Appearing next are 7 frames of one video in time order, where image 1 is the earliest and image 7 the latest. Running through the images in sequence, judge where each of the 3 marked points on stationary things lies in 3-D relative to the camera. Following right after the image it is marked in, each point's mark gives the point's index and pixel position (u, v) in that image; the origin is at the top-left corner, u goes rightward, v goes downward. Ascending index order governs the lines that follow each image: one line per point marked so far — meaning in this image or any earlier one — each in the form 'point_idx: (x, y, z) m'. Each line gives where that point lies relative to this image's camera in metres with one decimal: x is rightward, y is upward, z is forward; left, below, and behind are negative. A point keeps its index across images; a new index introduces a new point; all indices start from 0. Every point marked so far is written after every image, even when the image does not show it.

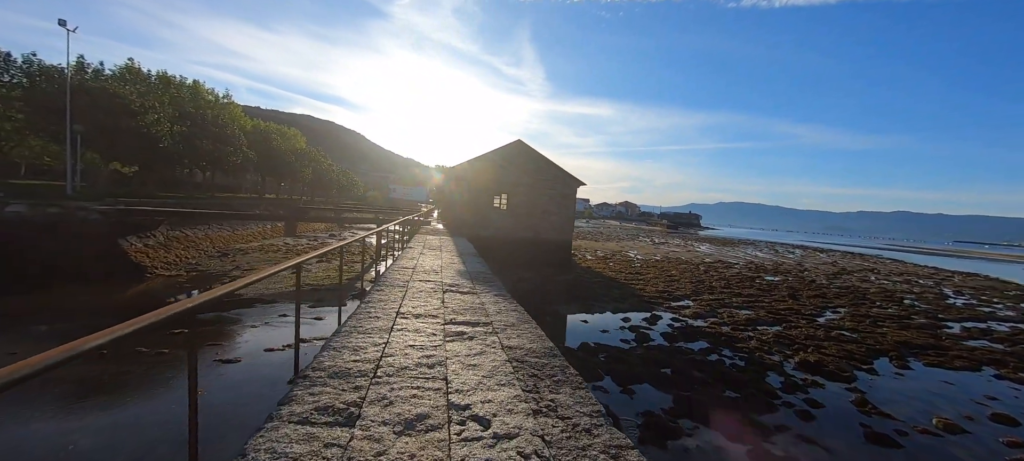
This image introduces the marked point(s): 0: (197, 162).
0: (-16.1, +3.5, +20.1) m
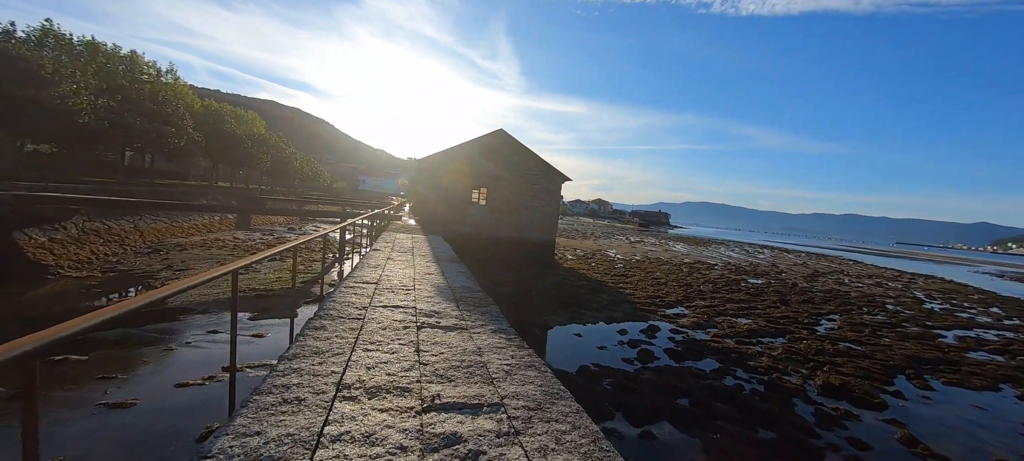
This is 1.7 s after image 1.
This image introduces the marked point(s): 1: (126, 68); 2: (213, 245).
0: (-17.0, +3.9, +17.6) m
1: (-19.4, +8.0, +19.7) m
2: (-10.8, -0.5, +14.2) m
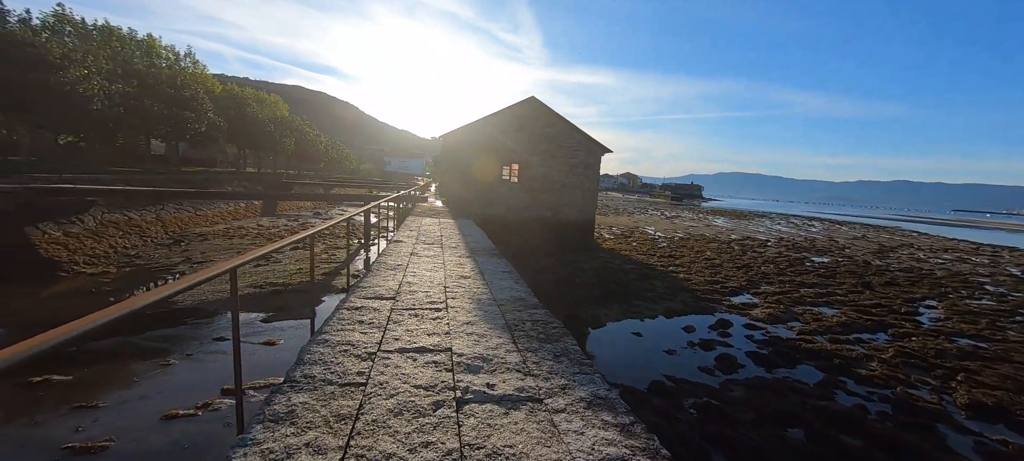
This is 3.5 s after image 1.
0: (-15.7, +4.4, +17.2) m
1: (-18.0, +8.5, +19.2) m
2: (-9.5, -0.1, +13.6) m
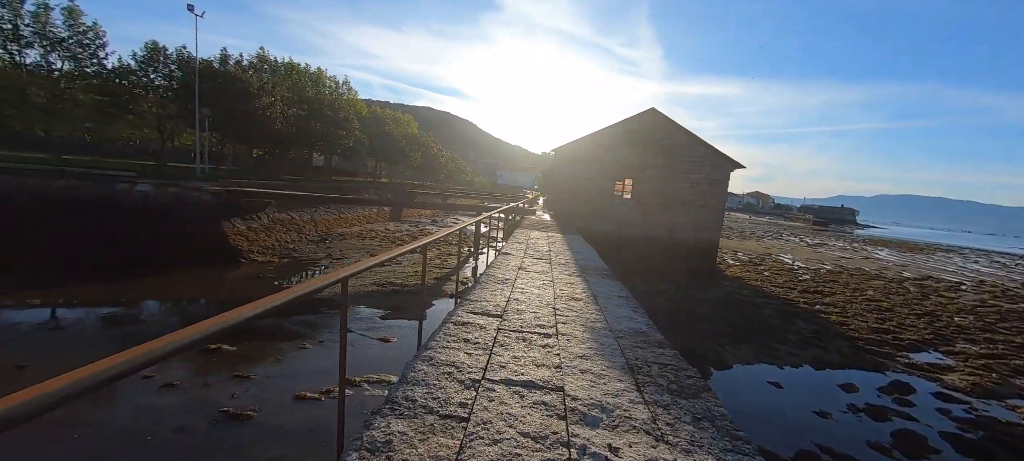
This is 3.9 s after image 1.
0: (-10.3, +4.4, +20.6) m
1: (-11.8, +8.6, +23.2) m
2: (-5.6, -0.2, +15.3) m
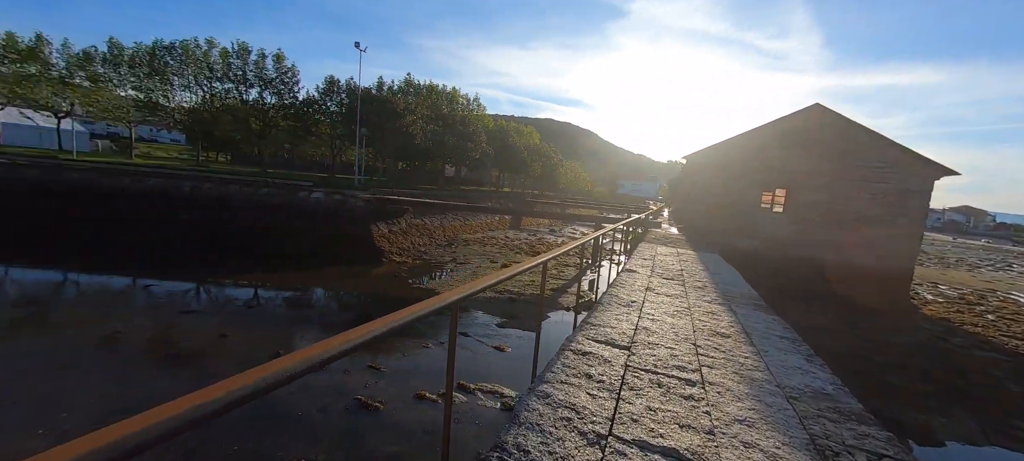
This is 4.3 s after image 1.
0: (-3.7, +4.2, +22.4) m
1: (-4.2, +8.3, +25.5) m
2: (-0.9, -0.5, +16.0) m
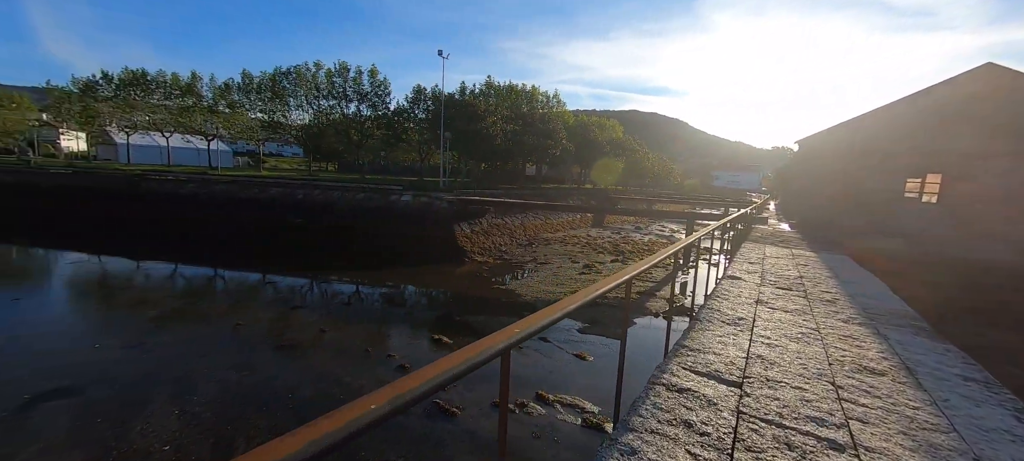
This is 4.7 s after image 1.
0: (+0.9, +4.2, +22.4) m
1: (+1.0, +8.4, +25.5) m
2: (+2.3, -0.4, +15.5) m
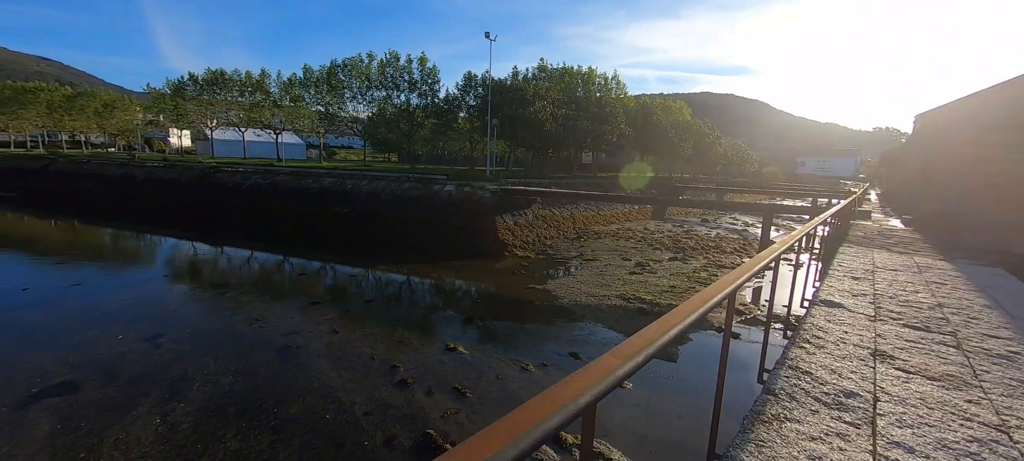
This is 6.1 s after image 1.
0: (+3.6, +4.7, +21.0) m
1: (+4.2, +8.9, +23.9) m
2: (+4.0, -0.2, +14.1) m
